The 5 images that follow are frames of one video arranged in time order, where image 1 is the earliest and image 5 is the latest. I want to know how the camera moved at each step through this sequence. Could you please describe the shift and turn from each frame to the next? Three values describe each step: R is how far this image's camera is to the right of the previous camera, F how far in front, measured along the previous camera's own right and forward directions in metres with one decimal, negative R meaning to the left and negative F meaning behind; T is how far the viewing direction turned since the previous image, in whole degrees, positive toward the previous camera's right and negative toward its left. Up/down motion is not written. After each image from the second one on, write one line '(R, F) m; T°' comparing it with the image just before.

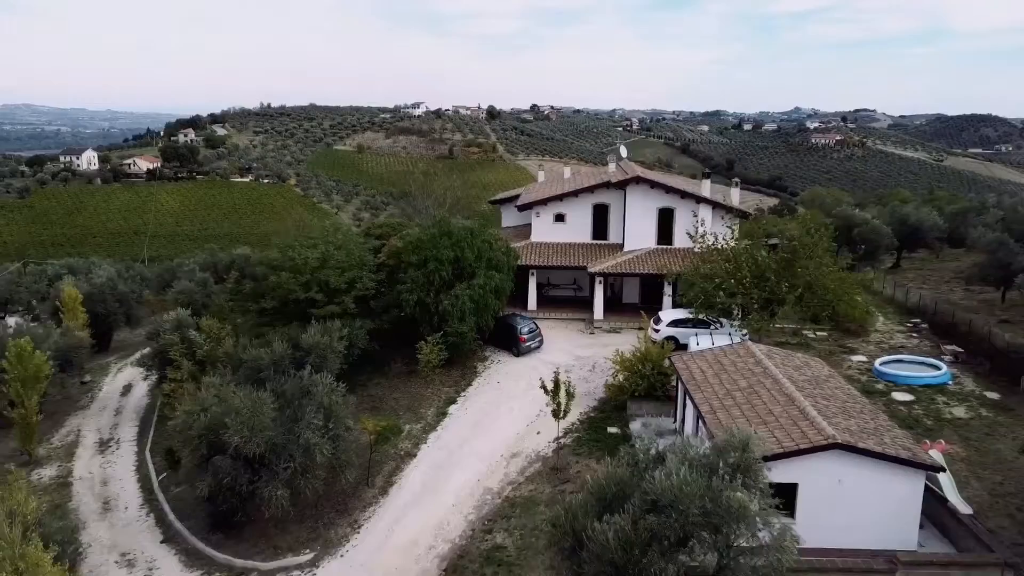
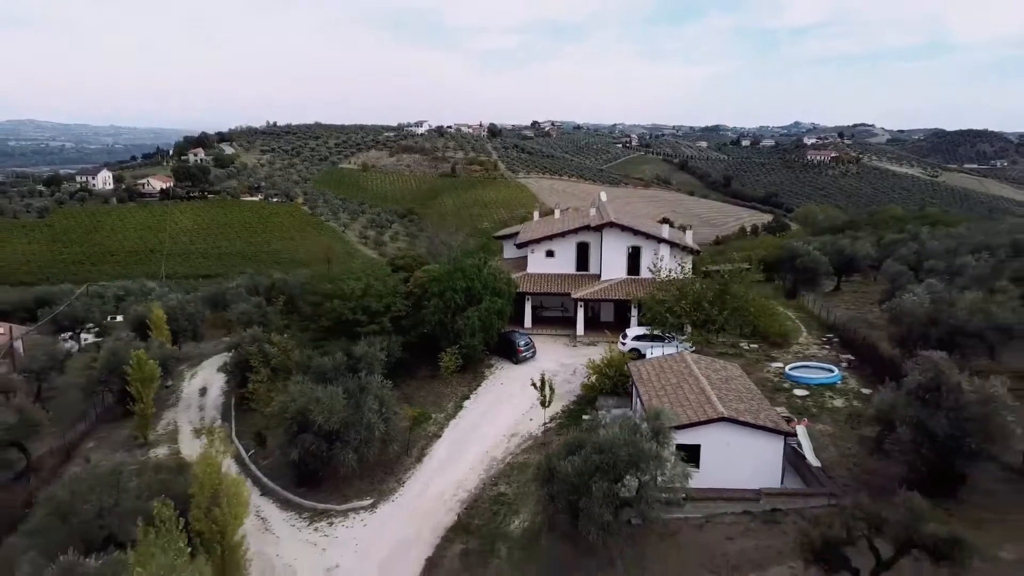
(0.0, -4.4) m; 0°
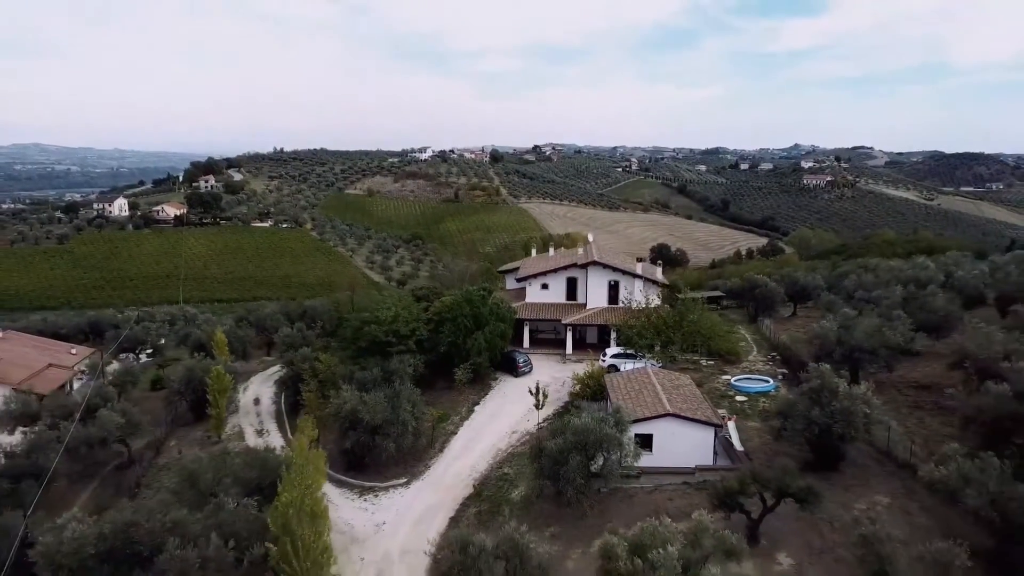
(0.0, -4.6) m; 0°
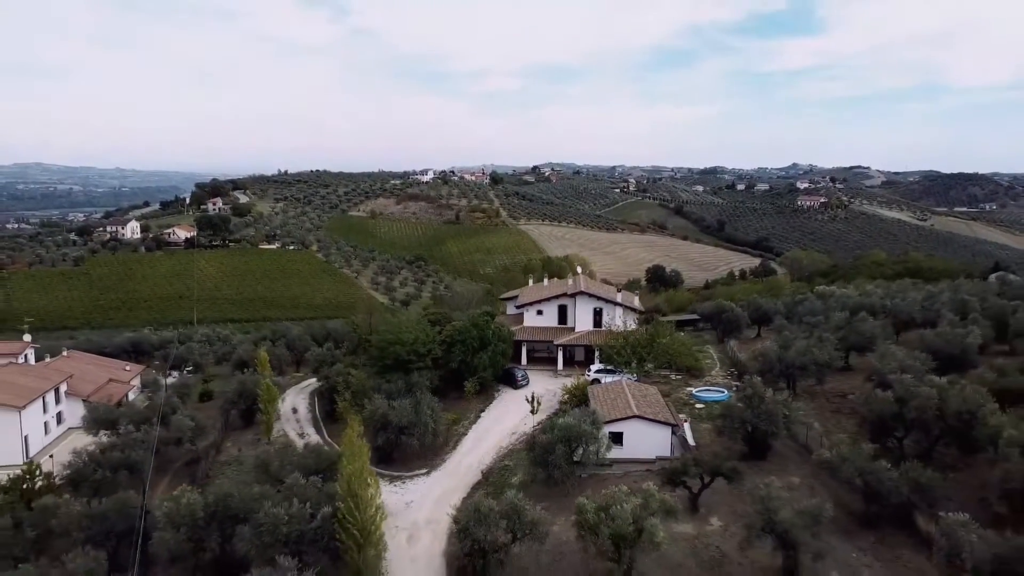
(0.0, -4.8) m; 0°
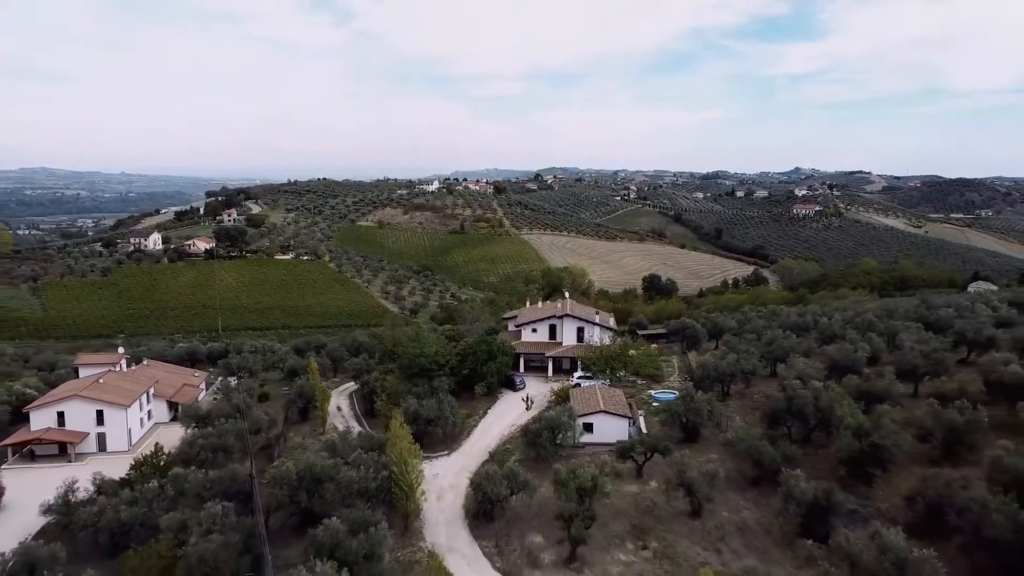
(+0.1, -7.9) m; 0°
